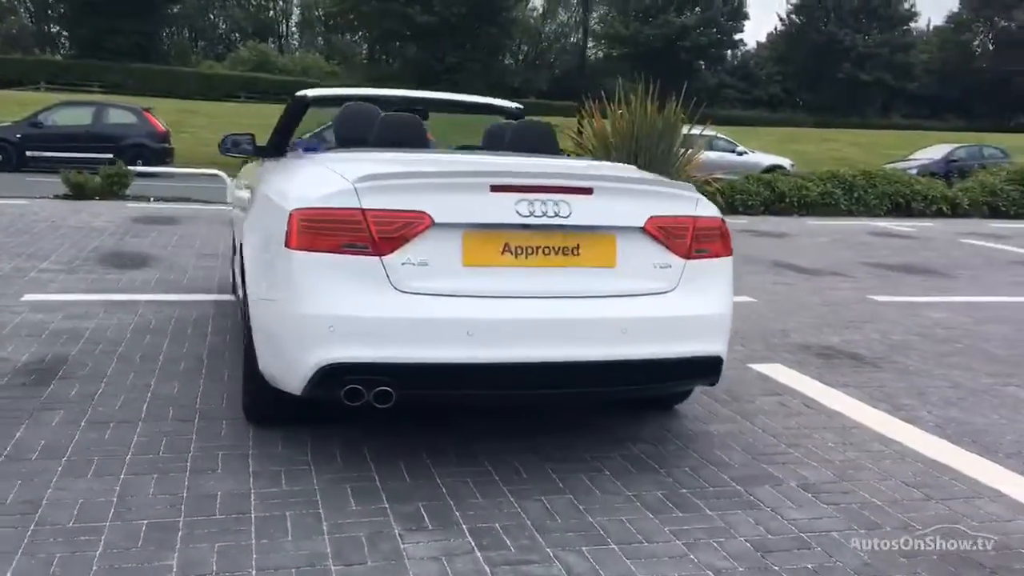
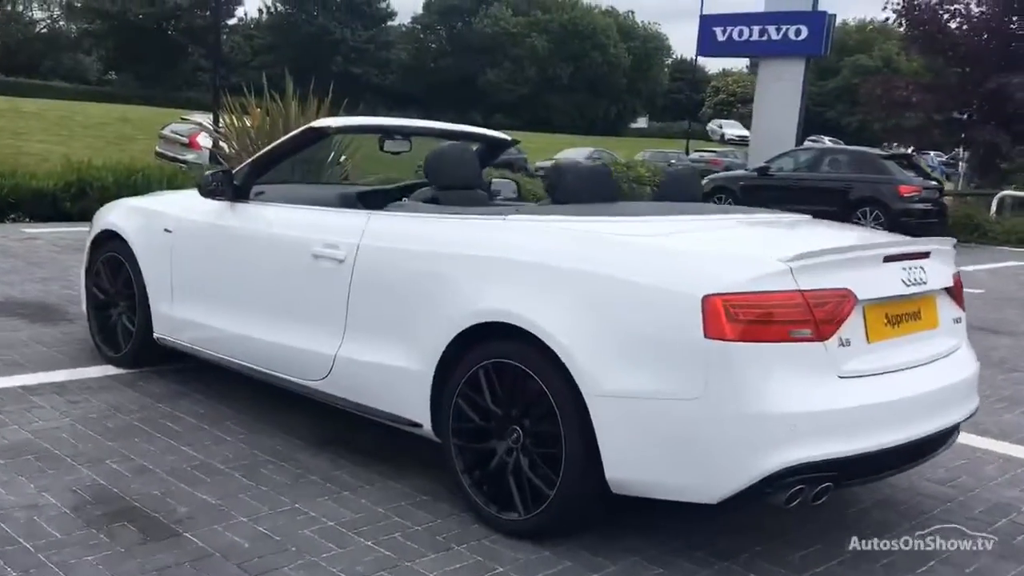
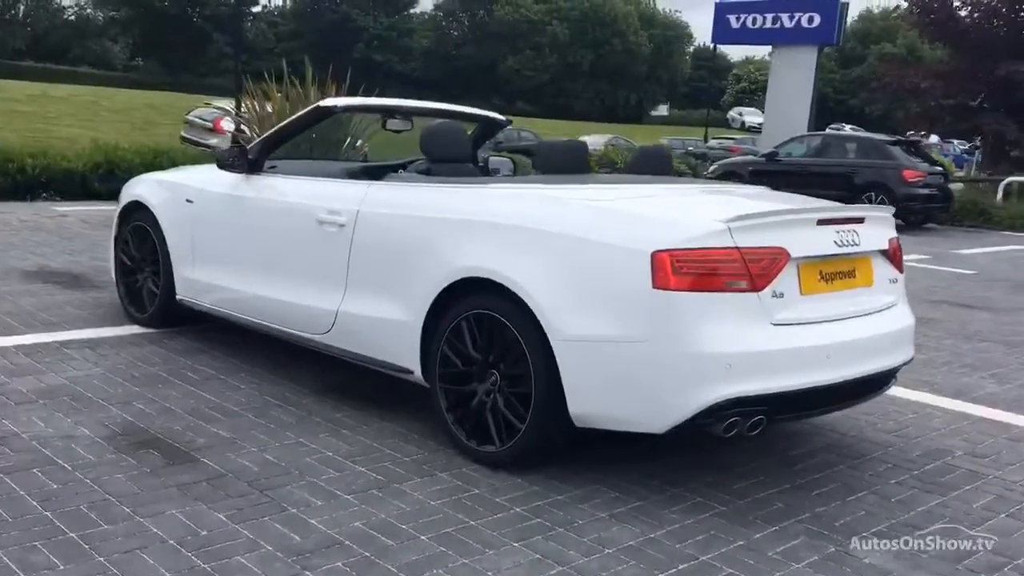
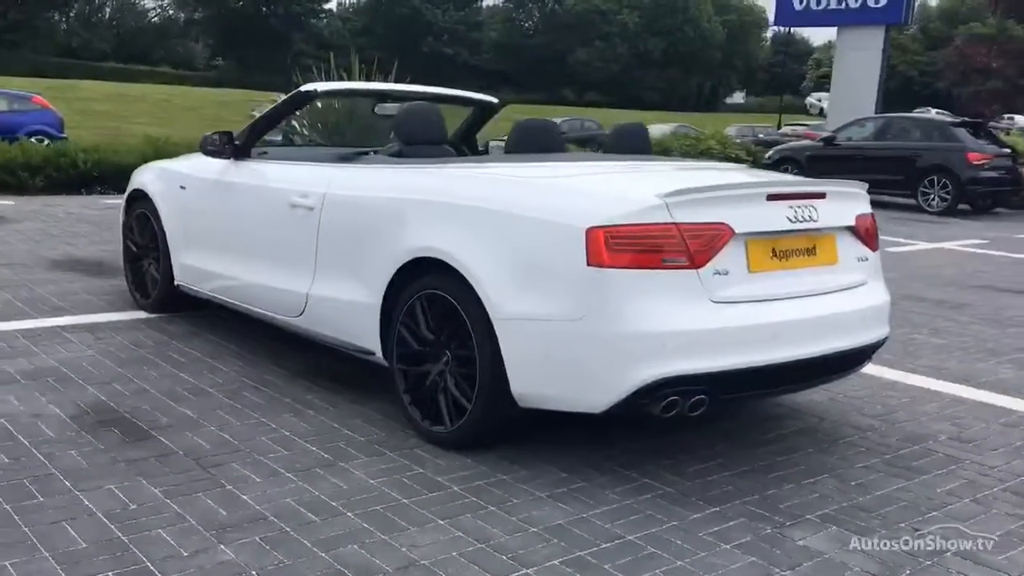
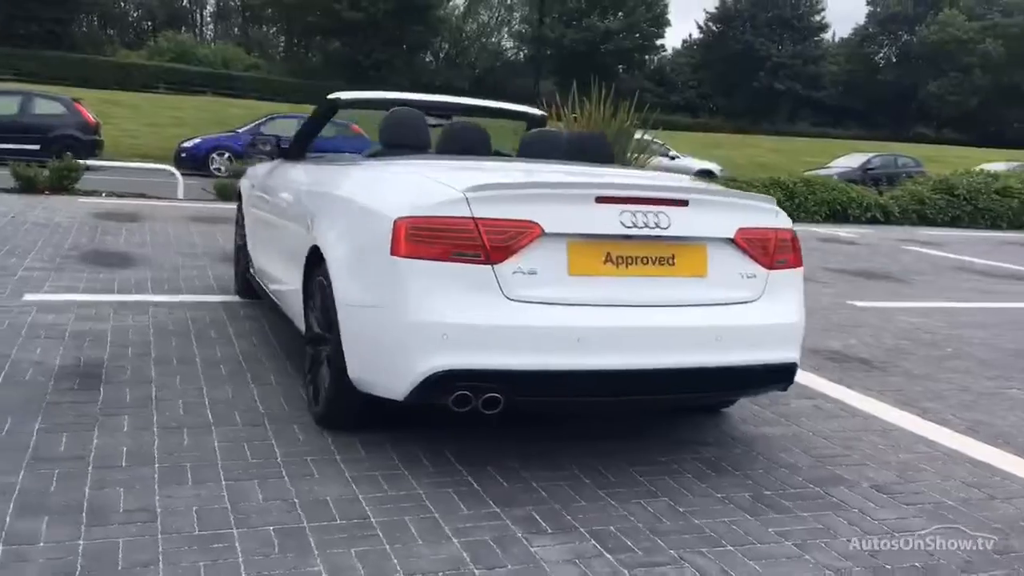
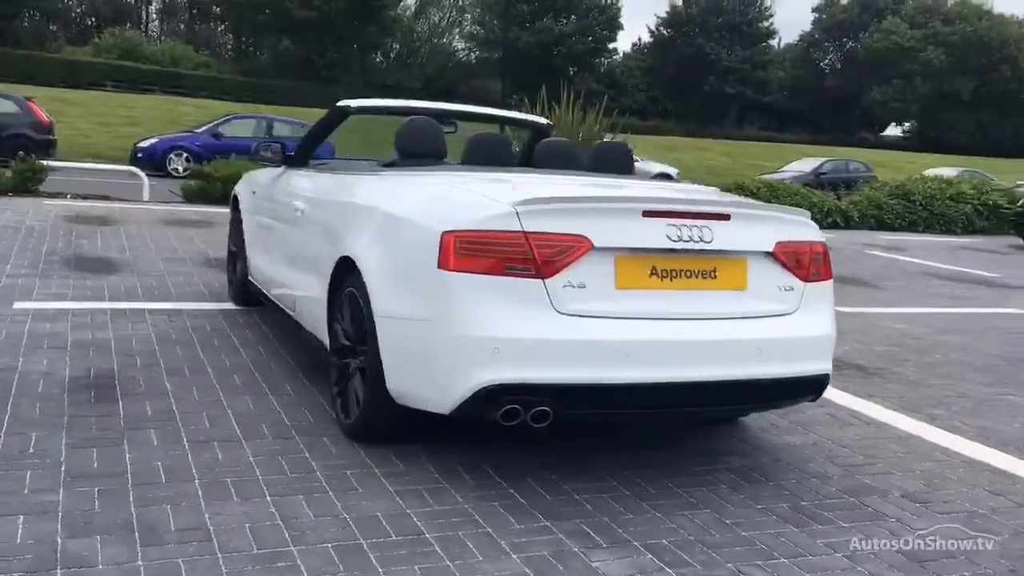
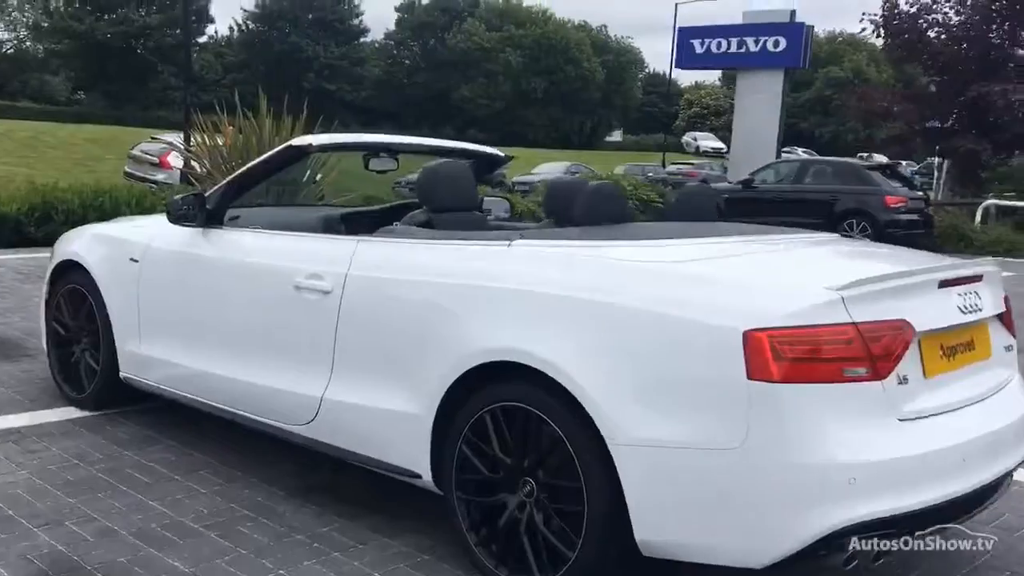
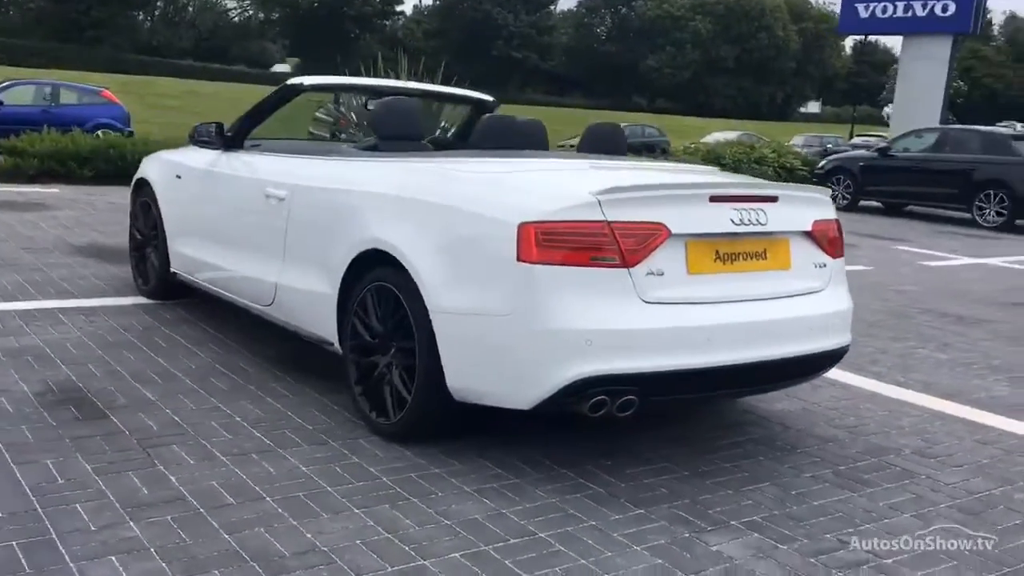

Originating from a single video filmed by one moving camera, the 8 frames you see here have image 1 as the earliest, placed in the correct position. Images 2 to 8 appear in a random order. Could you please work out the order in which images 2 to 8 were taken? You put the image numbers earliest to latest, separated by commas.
5, 6, 8, 4, 3, 2, 7
